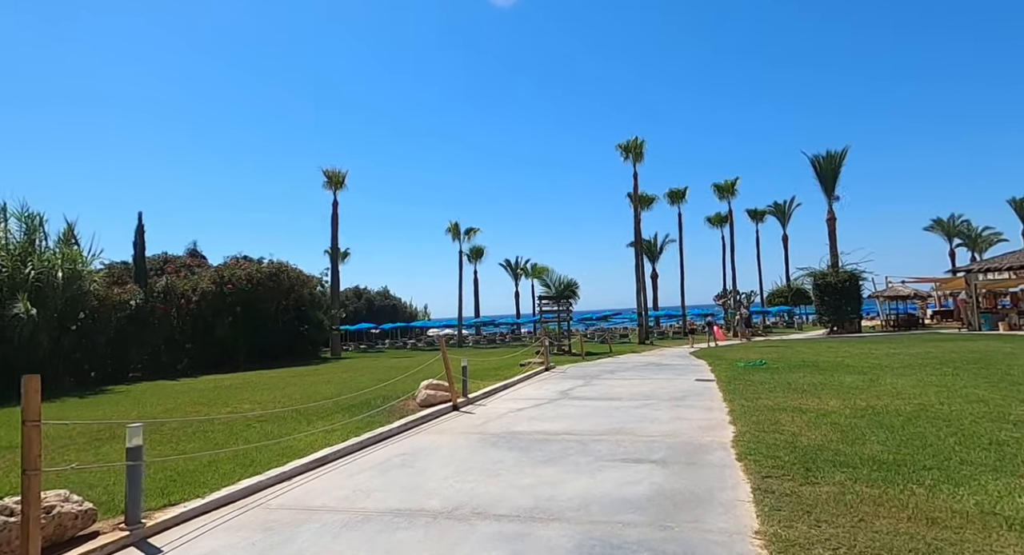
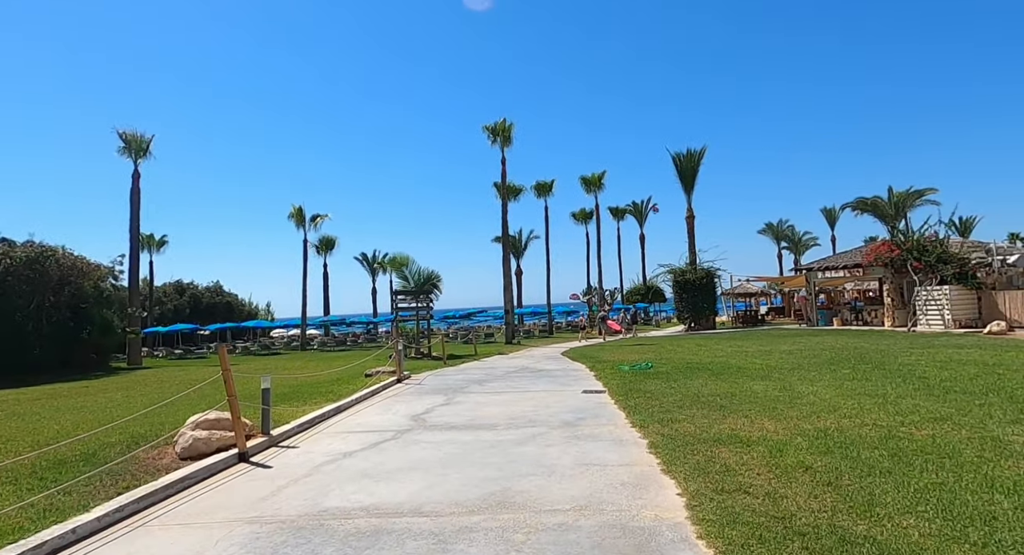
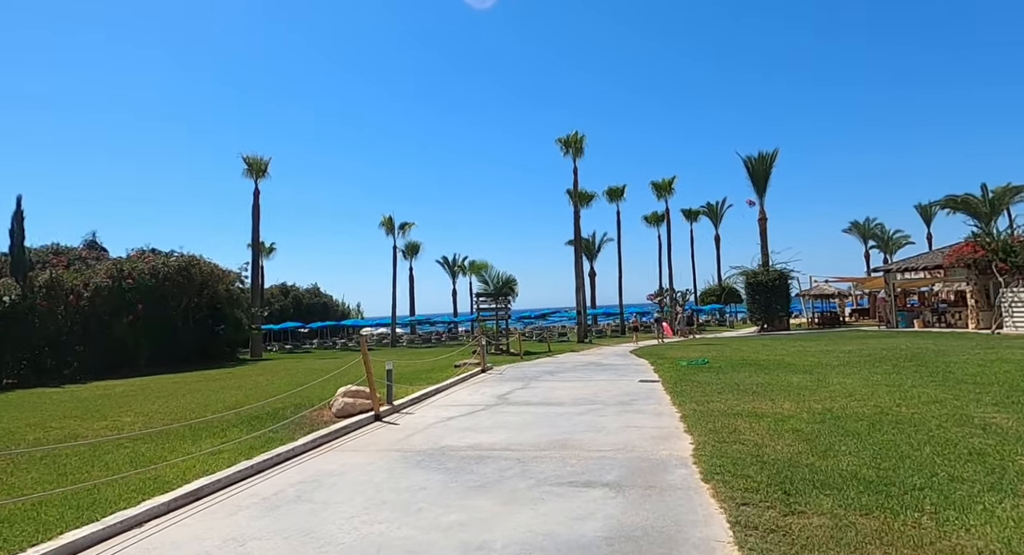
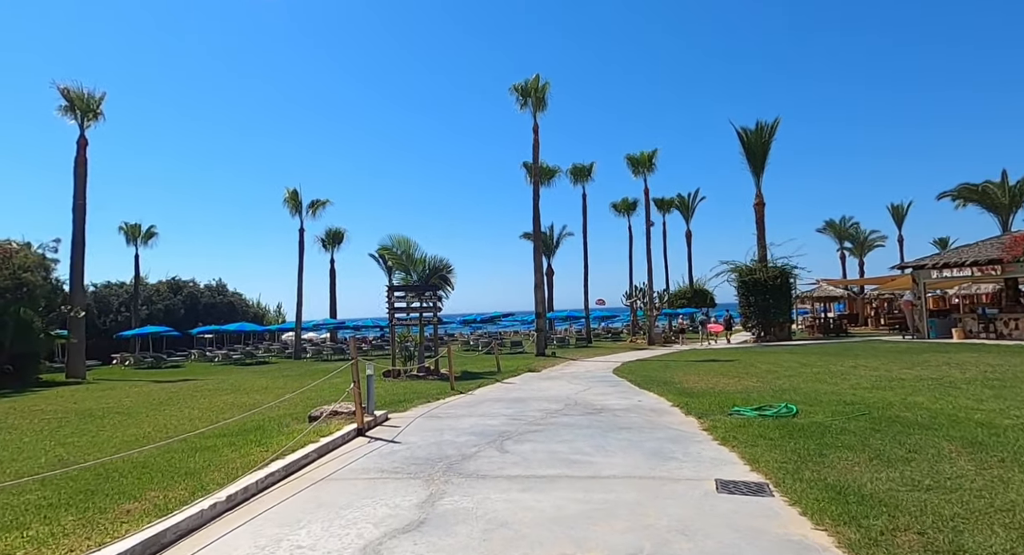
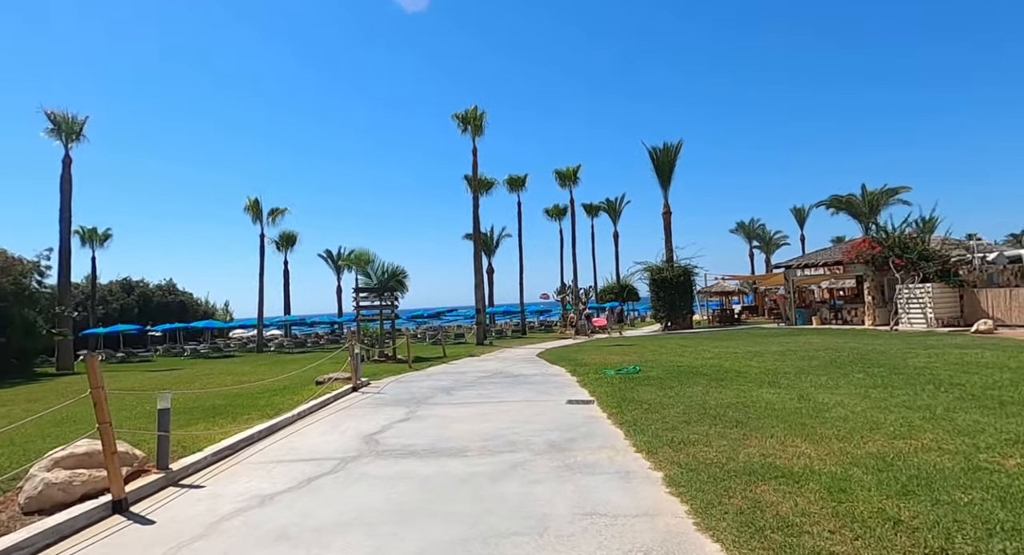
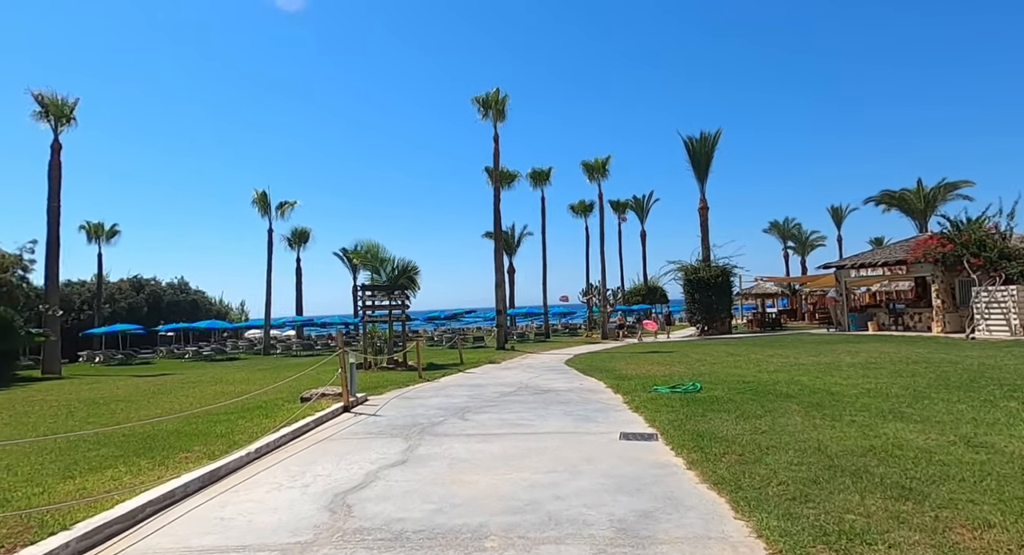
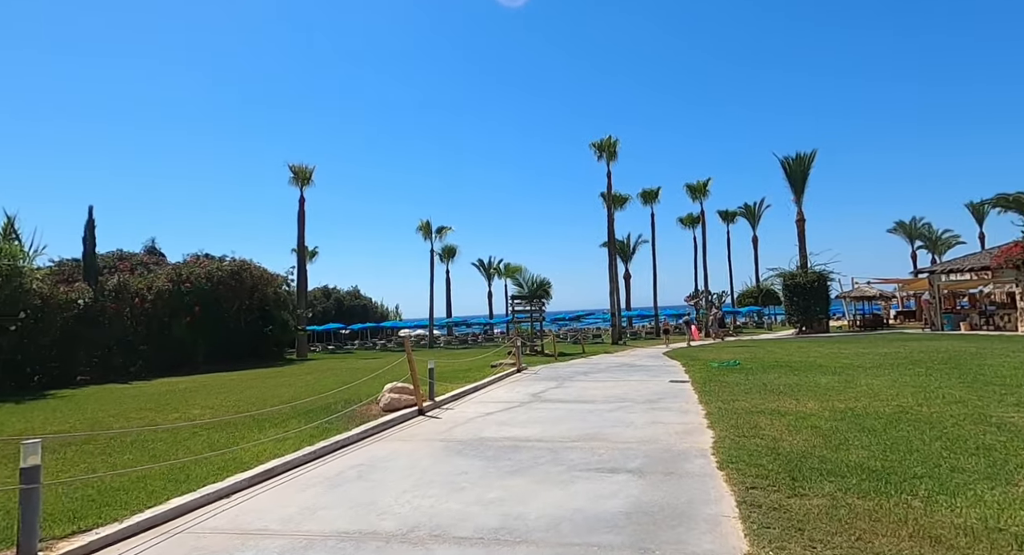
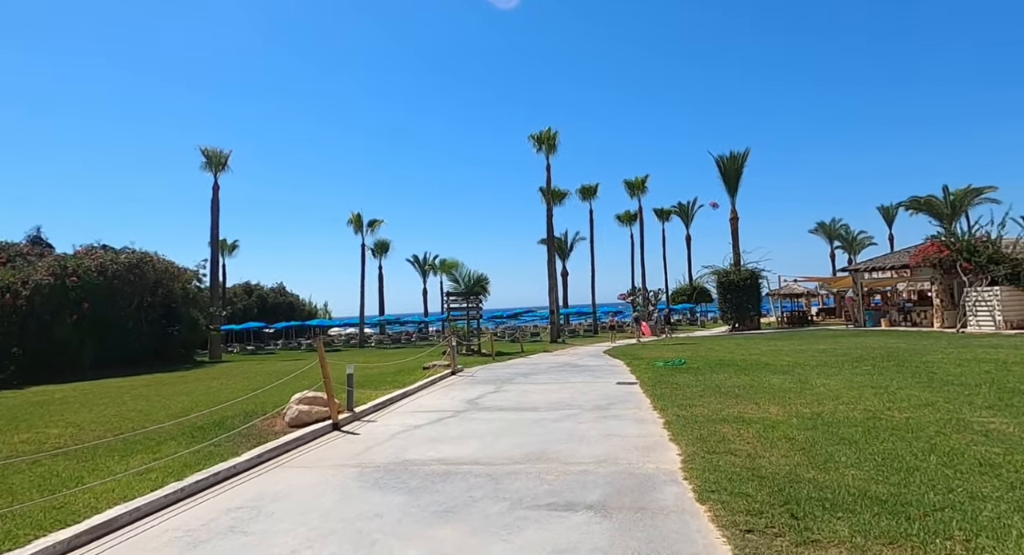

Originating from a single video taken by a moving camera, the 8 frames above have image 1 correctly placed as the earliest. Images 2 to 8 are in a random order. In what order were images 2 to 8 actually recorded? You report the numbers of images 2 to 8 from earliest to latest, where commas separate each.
7, 3, 8, 2, 5, 6, 4
